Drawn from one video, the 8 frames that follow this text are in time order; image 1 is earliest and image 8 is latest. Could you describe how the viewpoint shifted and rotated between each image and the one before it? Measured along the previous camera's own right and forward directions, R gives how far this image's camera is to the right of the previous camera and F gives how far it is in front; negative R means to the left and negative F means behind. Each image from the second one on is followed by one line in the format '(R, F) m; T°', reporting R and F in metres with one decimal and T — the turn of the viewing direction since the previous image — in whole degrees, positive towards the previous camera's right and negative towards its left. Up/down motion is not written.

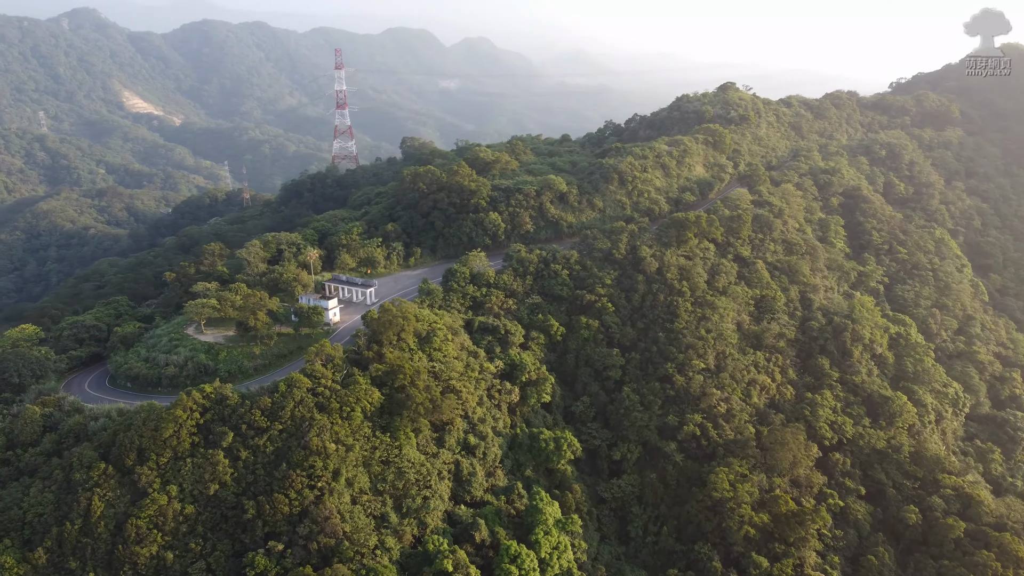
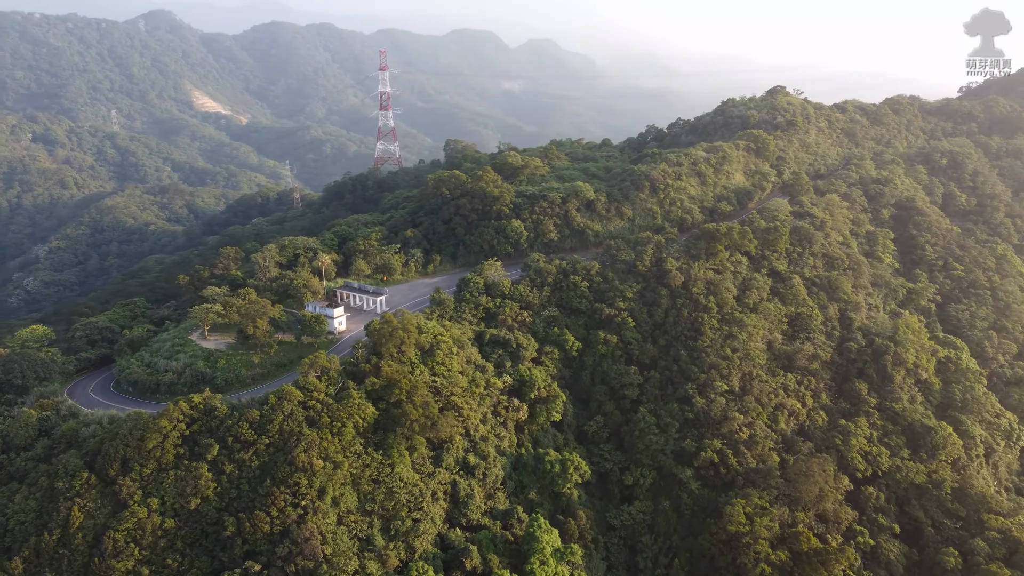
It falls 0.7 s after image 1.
(+1.7, +1.3) m; -4°
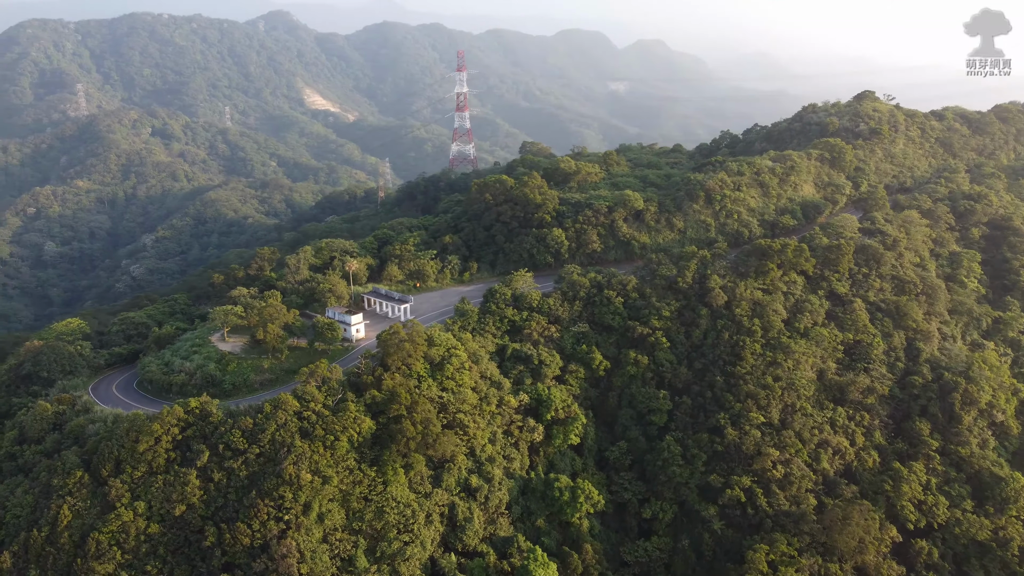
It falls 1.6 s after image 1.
(+2.7, +1.5) m; -7°
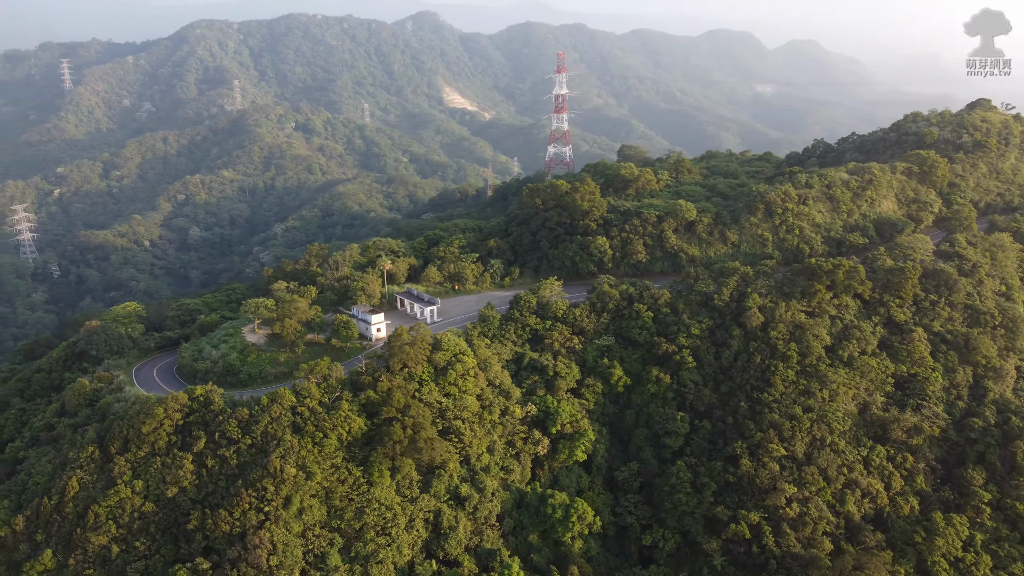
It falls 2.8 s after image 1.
(+3.9, +0.8) m; -10°
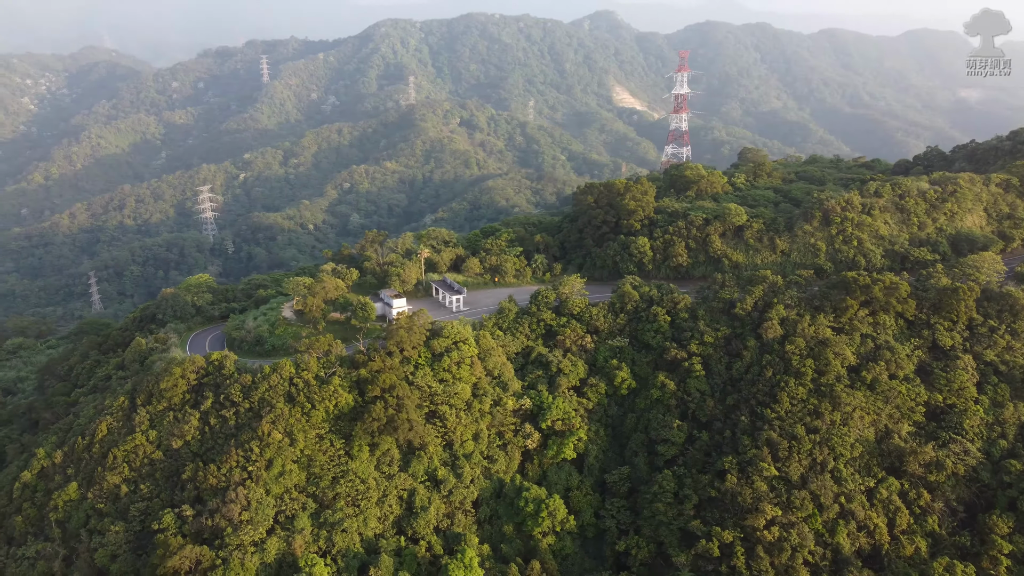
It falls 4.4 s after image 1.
(+5.4, +0.3) m; -12°
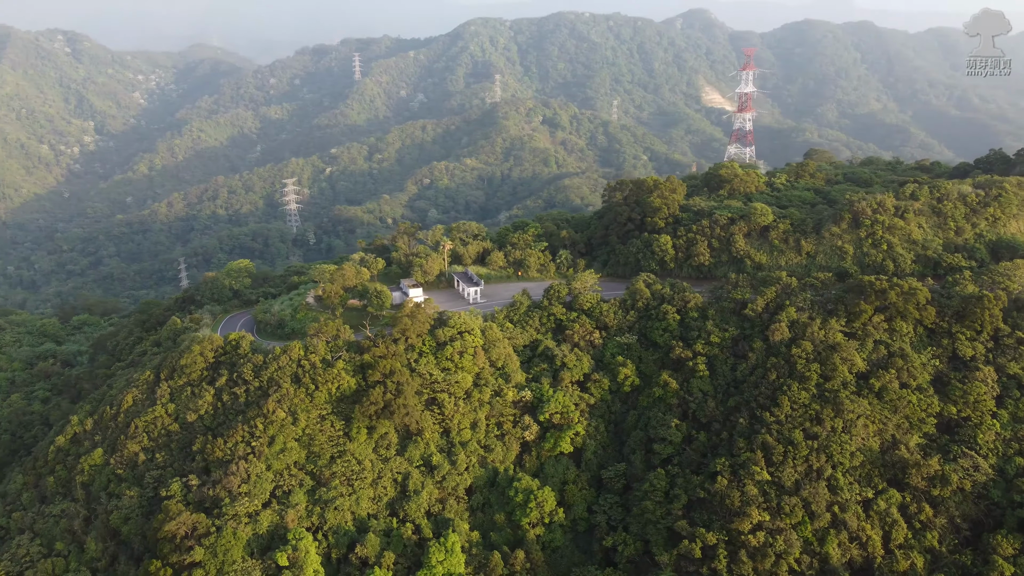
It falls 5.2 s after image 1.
(+2.7, -0.1) m; -6°
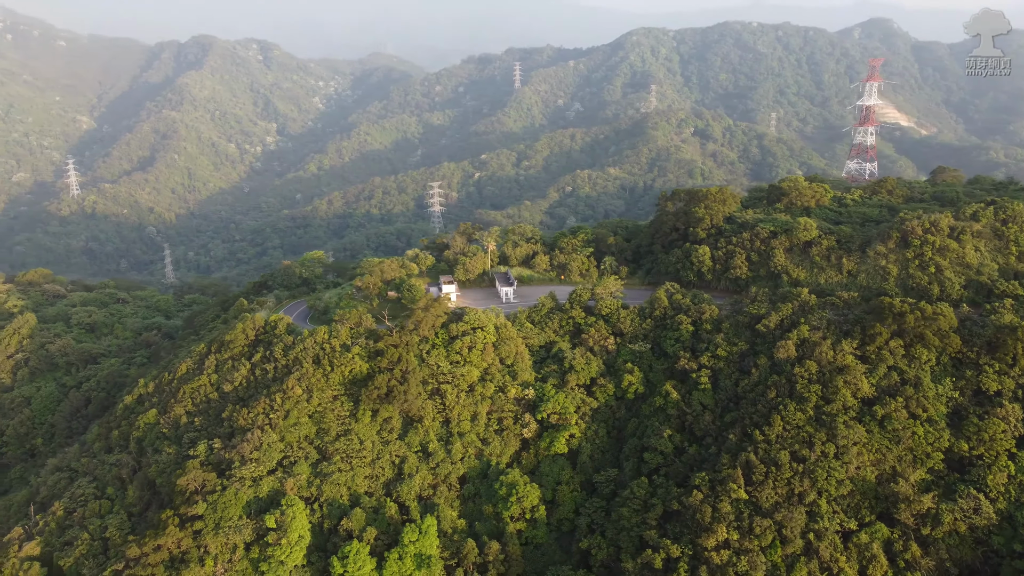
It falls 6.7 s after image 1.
(+5.0, -0.2) m; -11°
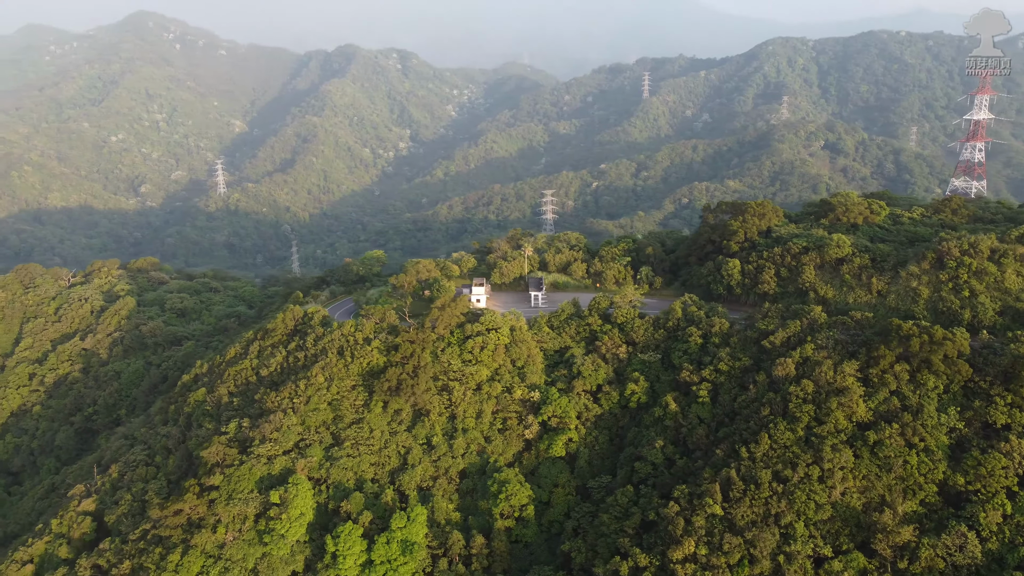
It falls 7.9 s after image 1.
(+4.0, -0.4) m; -9°
